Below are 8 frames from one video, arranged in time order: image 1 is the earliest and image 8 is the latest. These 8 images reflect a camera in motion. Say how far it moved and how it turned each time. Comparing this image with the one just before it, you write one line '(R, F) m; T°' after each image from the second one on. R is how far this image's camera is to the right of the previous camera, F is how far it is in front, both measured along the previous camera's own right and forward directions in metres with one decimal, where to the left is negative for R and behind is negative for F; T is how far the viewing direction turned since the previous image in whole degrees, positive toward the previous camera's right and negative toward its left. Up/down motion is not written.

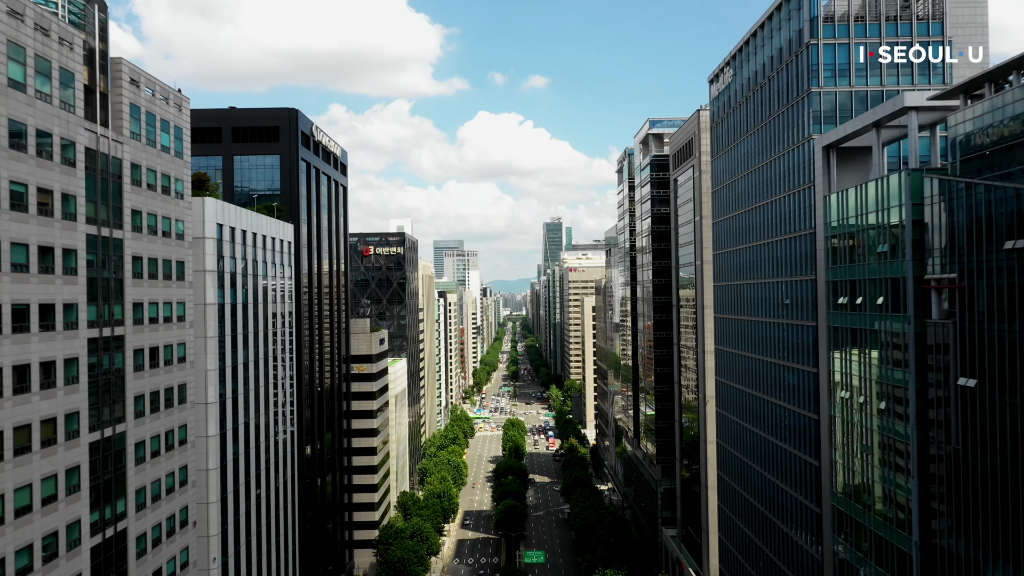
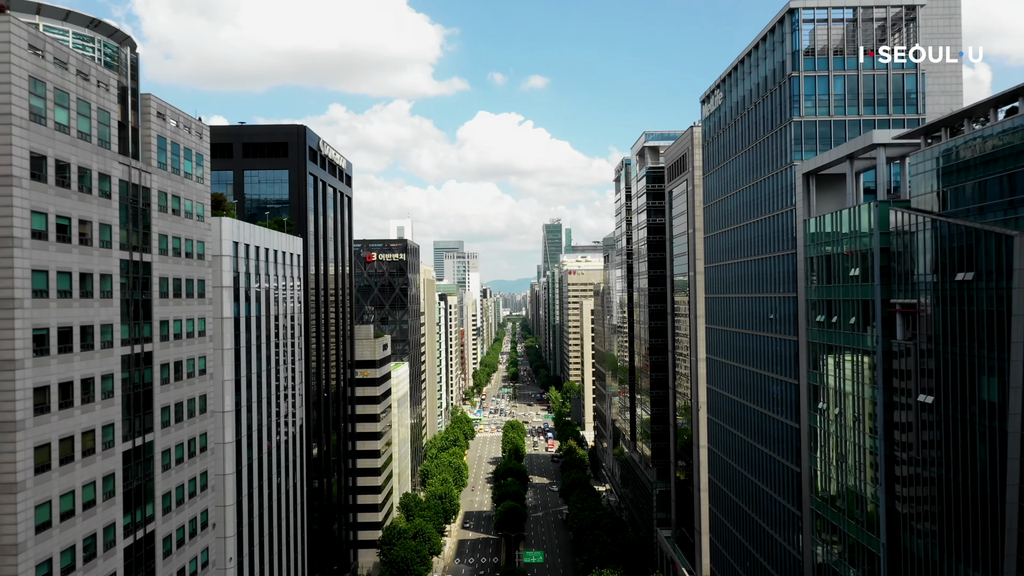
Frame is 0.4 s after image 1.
(0.0, -3.3) m; 0°
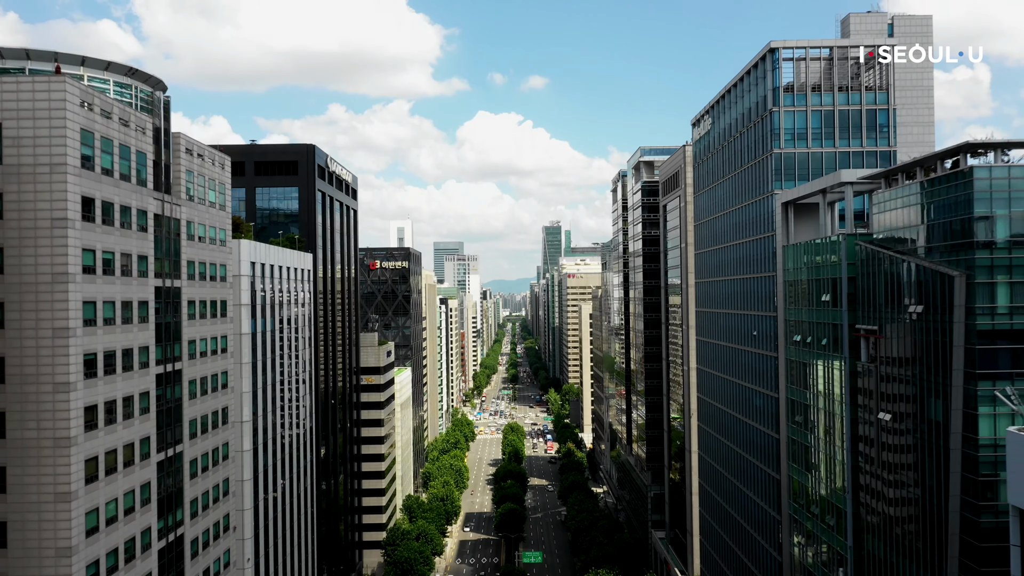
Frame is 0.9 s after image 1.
(-0.1, -4.1) m; 0°
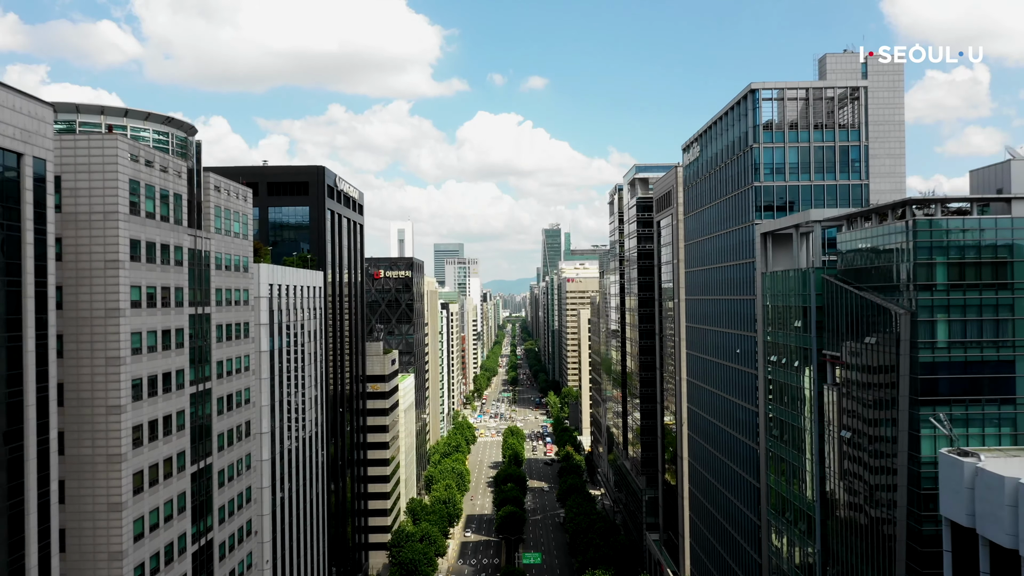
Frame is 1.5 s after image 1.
(-0.1, -4.8) m; 0°
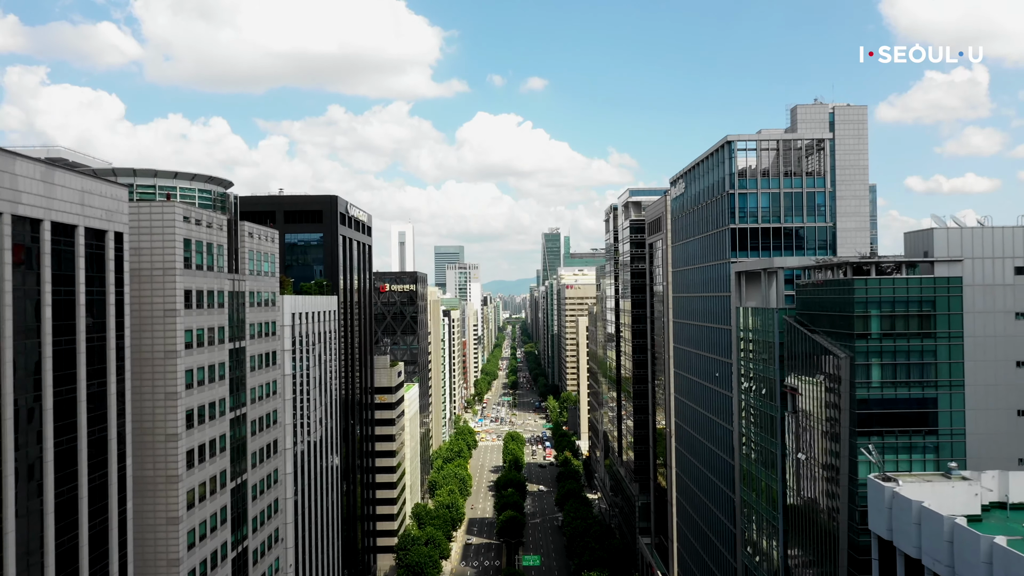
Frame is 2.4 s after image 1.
(-0.1, -7.0) m; 0°
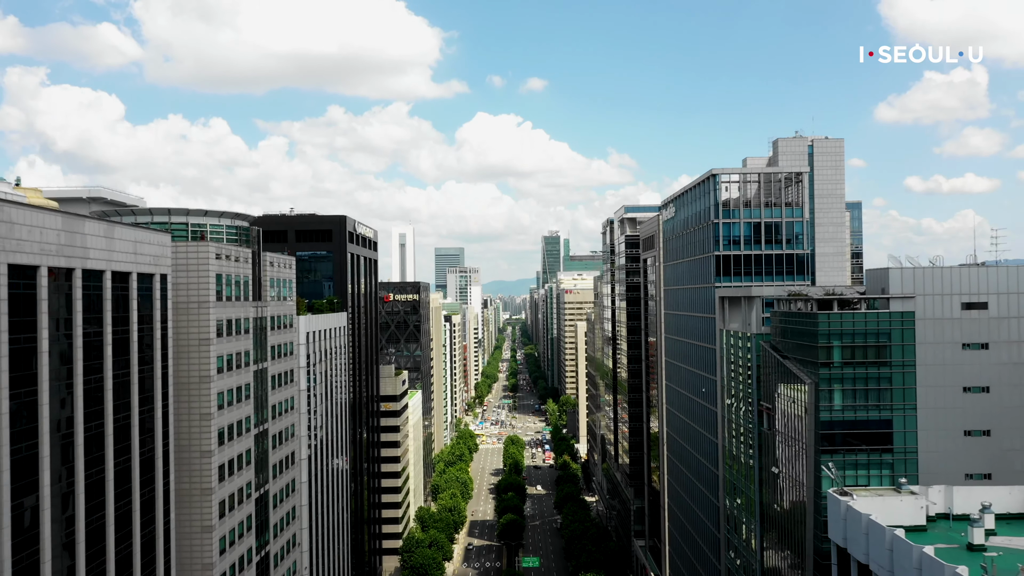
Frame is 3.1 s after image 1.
(-0.1, -5.4) m; 0°
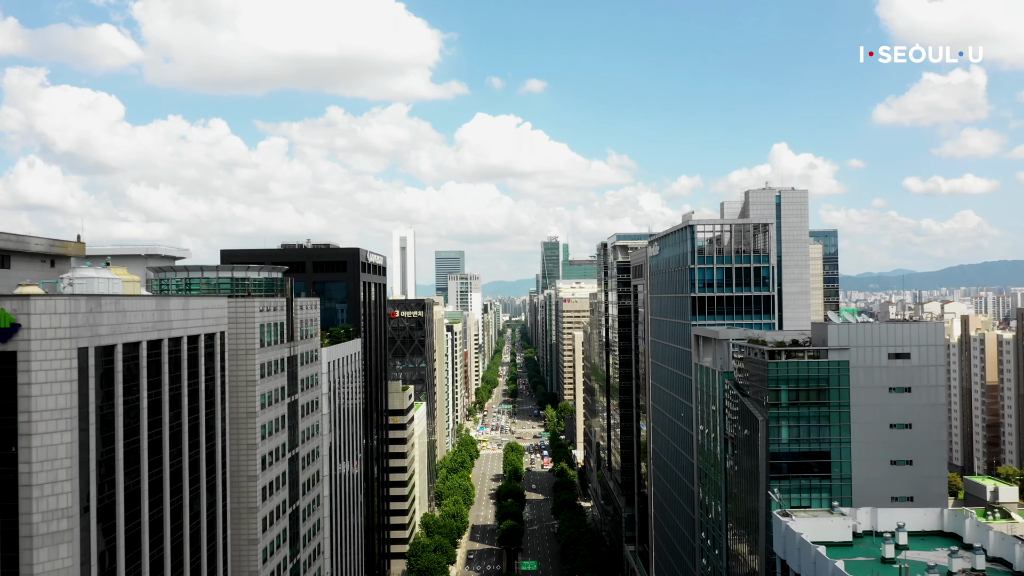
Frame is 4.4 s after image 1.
(-0.1, -9.7) m; 0°
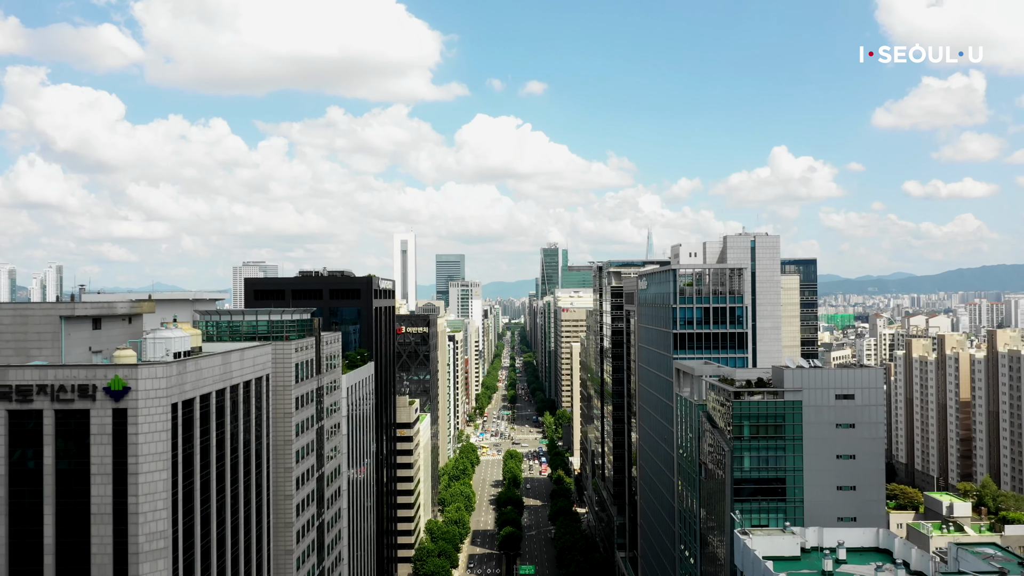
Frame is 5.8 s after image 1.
(-0.3, -10.1) m; 0°
